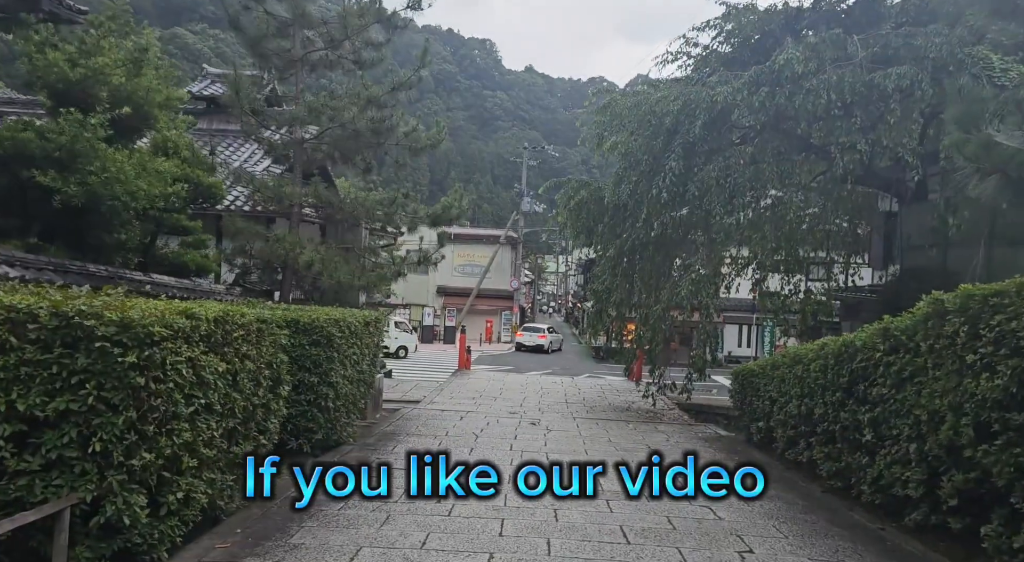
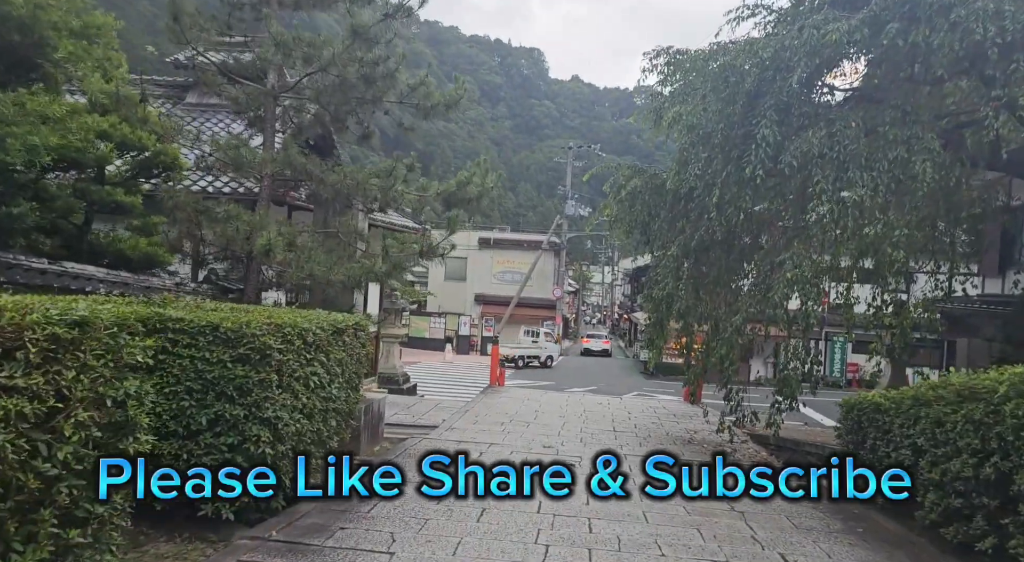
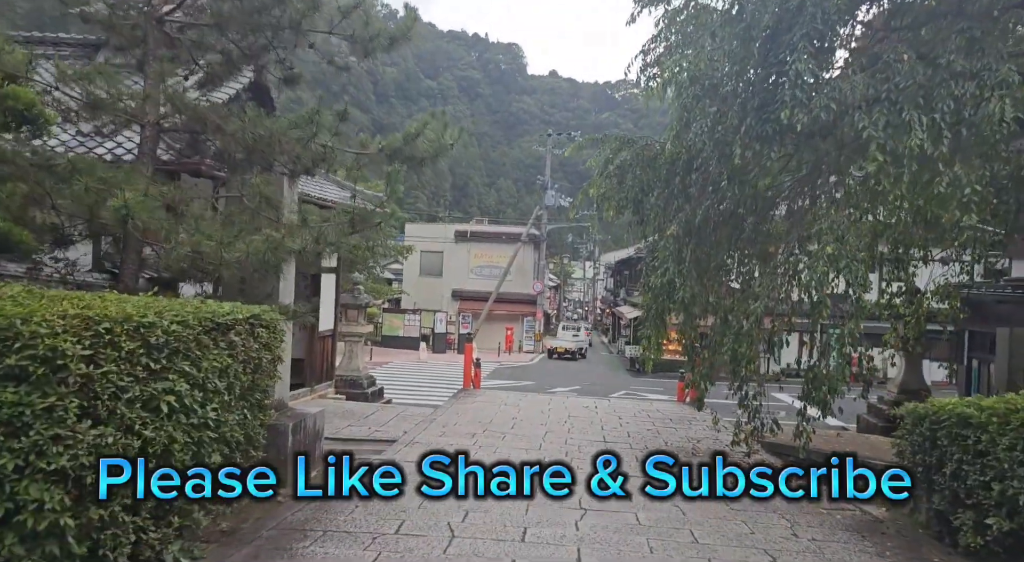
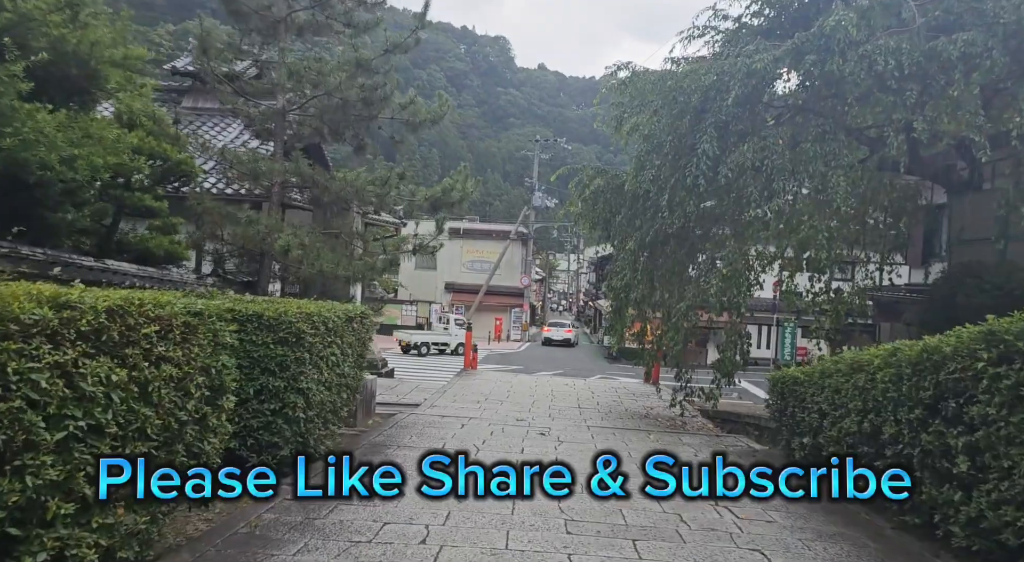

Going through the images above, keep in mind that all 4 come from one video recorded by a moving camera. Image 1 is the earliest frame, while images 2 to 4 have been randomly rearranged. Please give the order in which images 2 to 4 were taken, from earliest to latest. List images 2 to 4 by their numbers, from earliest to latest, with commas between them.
4, 2, 3
